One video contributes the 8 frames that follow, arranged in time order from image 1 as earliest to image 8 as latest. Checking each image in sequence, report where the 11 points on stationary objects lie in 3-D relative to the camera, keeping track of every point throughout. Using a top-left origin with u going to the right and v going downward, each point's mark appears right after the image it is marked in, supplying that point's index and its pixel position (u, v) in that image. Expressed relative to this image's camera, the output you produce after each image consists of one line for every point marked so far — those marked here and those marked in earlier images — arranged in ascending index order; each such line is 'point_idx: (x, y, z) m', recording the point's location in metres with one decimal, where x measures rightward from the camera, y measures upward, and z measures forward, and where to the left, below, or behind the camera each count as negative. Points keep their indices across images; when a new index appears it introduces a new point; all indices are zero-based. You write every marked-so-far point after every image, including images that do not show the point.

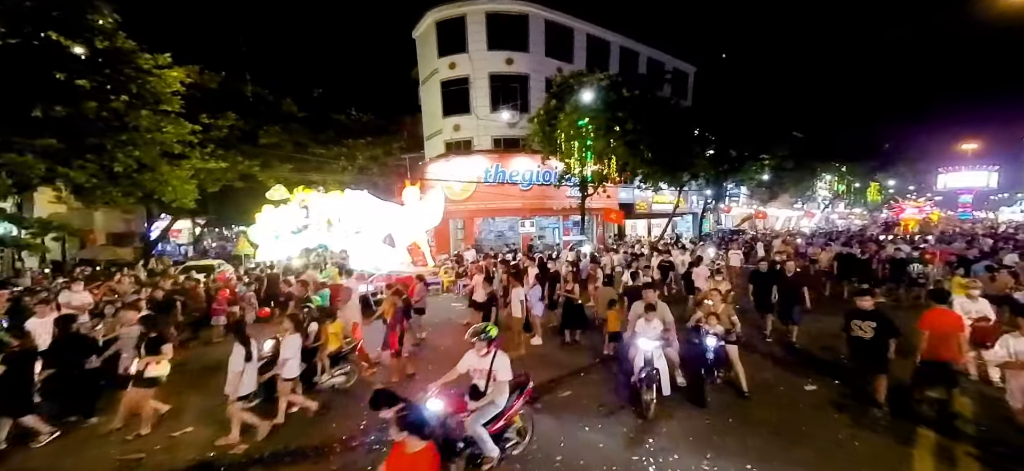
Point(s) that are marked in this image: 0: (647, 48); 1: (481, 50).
0: (+7.0, +10.6, +21.7) m
1: (-1.7, +8.2, +16.6) m
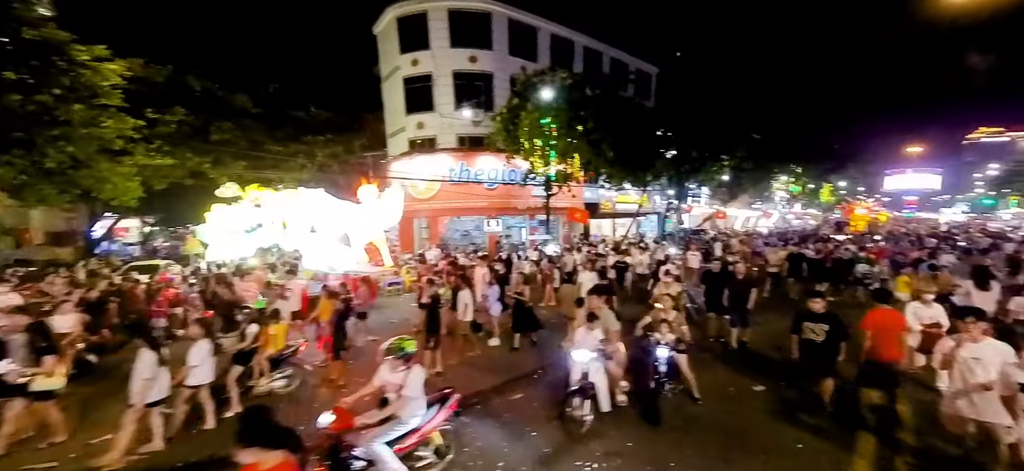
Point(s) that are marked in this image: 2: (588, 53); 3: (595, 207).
0: (+5.3, +10.7, +21.8) m
1: (-3.2, +8.2, +16.4) m
2: (+3.8, +10.1, +20.8) m
3: (+4.3, +1.5, +20.1) m
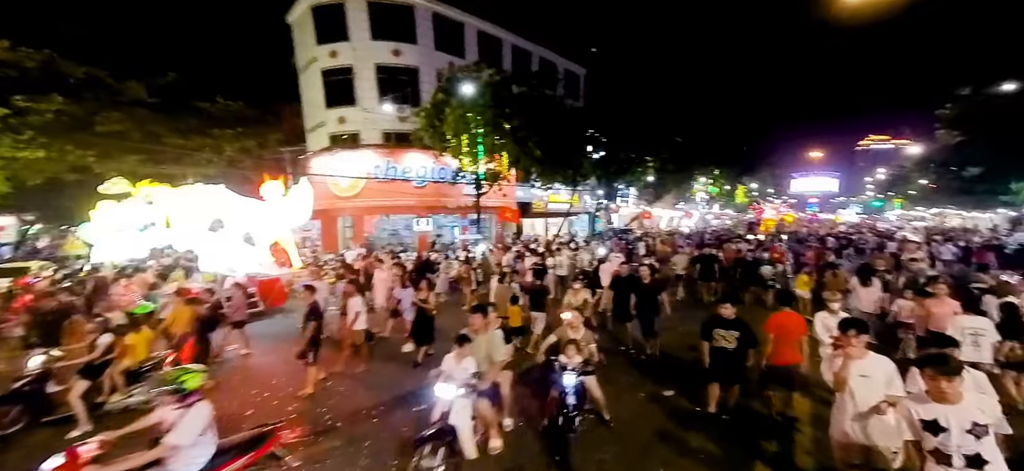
0: (+1.9, +10.8, +21.7) m
1: (-6.3, +8.2, +15.8) m
2: (+0.5, +10.1, +20.6) m
3: (+1.0, +1.6, +20.0) m
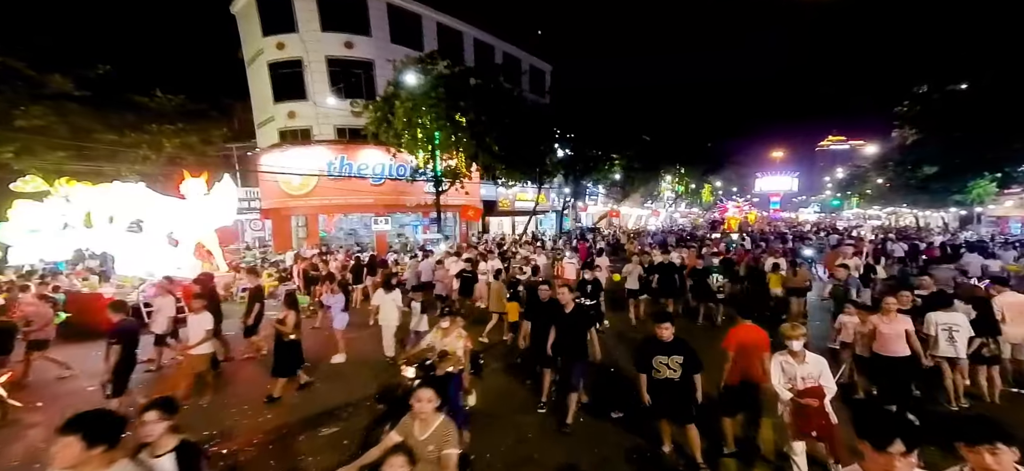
0: (+0.2, +10.8, +21.2) m
1: (-7.9, +8.2, +15.1) m
2: (-1.2, +10.2, +20.0) m
3: (-0.7, +1.6, +19.5) m
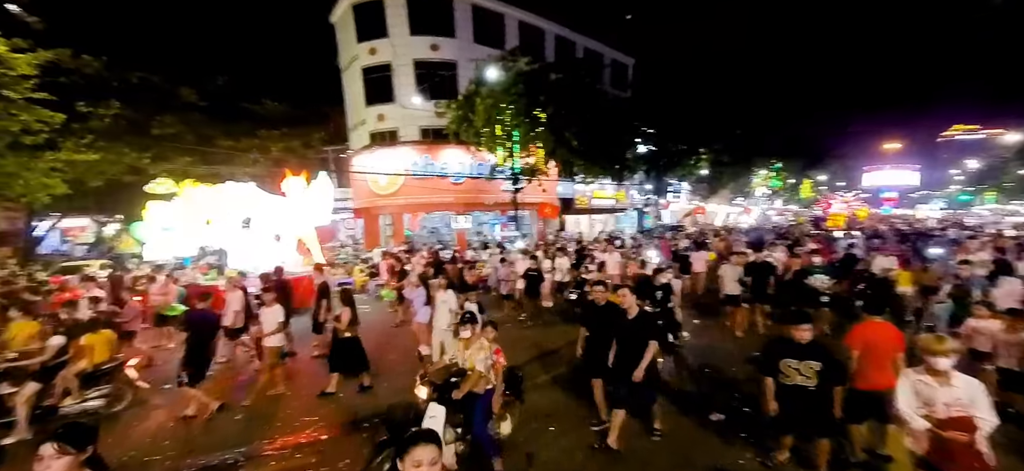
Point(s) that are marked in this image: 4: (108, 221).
0: (+4.0, +10.9, +20.8) m
1: (-4.6, +8.3, +15.5) m
2: (+2.5, +10.3, +19.8) m
3: (+3.0, +1.7, +19.4) m
4: (-17.2, +0.6, +16.1) m
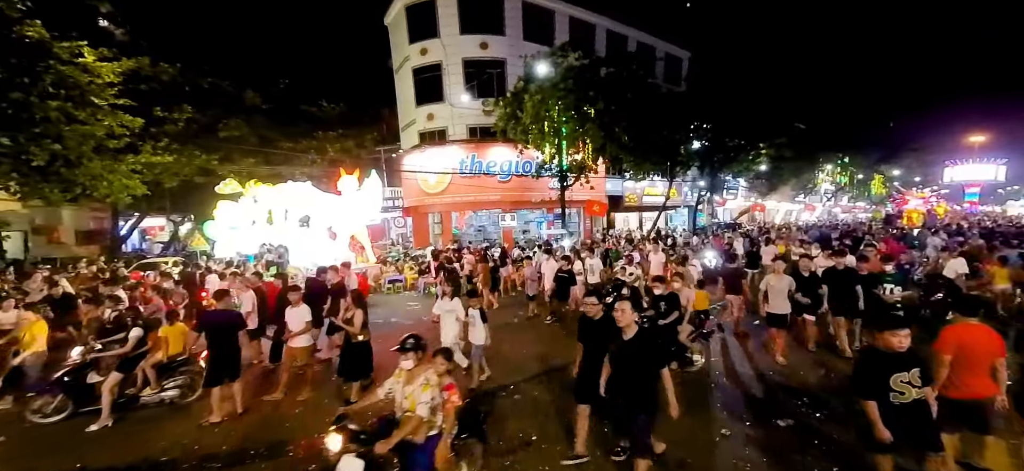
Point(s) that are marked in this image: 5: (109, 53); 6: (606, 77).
0: (+6.3, +11.0, +20.3) m
1: (-2.5, +8.4, +15.6) m
2: (+4.8, +10.4, +19.5) m
3: (+5.3, +1.8, +19.0) m
4: (-15.1, +0.7, +17.0) m
5: (-10.8, +4.9, +10.0) m
6: (+3.6, +6.1, +14.3) m
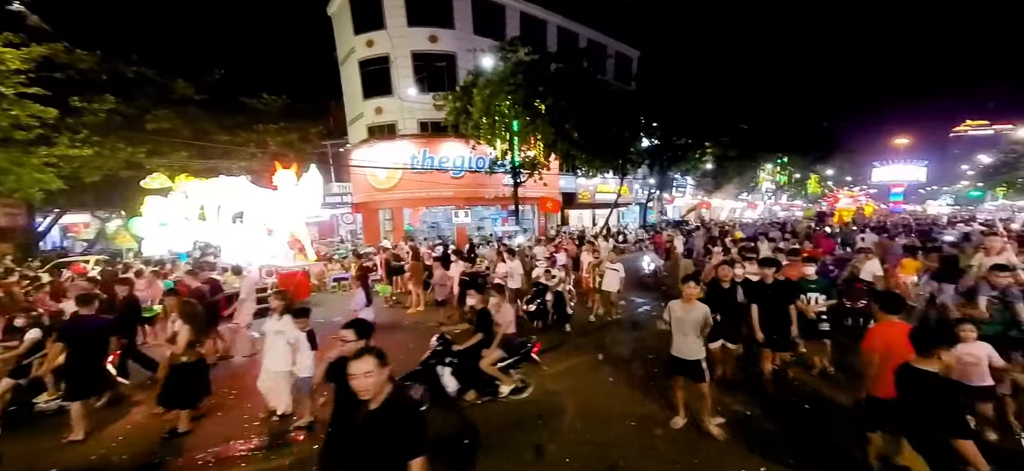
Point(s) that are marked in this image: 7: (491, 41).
0: (+4.1, +11.2, +20.3) m
1: (-4.5, +8.5, +15.2) m
2: (+2.6, +10.6, +19.4) m
3: (+3.1, +2.0, +19.1) m
4: (-17.2, +0.8, +16.1) m
5: (-12.5, +4.9, +9.3) m
6: (+1.7, +6.2, +14.3) m
7: (-0.9, +8.6, +16.6) m
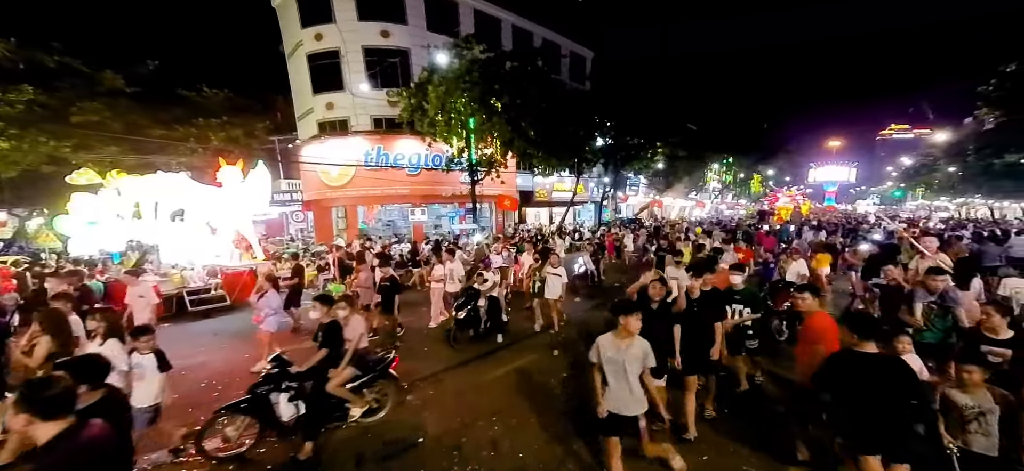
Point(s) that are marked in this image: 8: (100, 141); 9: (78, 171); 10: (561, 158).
0: (+2.0, +11.3, +20.4) m
1: (-6.3, +8.6, +14.9) m
2: (+0.6, +10.7, +19.4) m
3: (+1.1, +2.1, +19.2) m
4: (-19.0, +0.9, +15.2) m
5: (-13.9, +4.9, +8.6) m
6: (0.0, +6.3, +14.3) m
7: (-2.8, +8.7, +16.5) m
8: (-13.3, +3.1, +12.2) m
9: (-13.4, +2.0, +11.6) m
10: (+2.2, +3.3, +15.8) m
